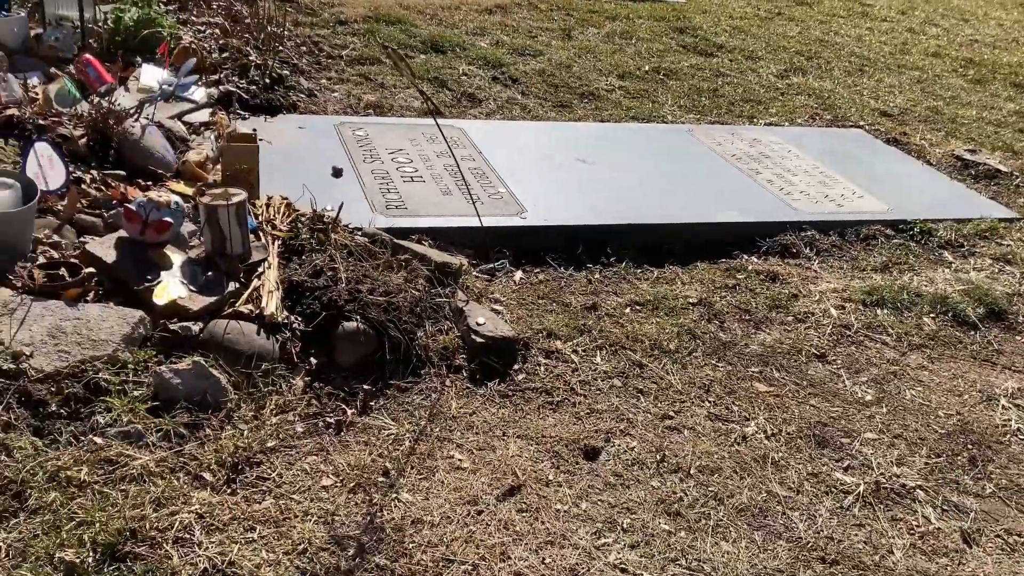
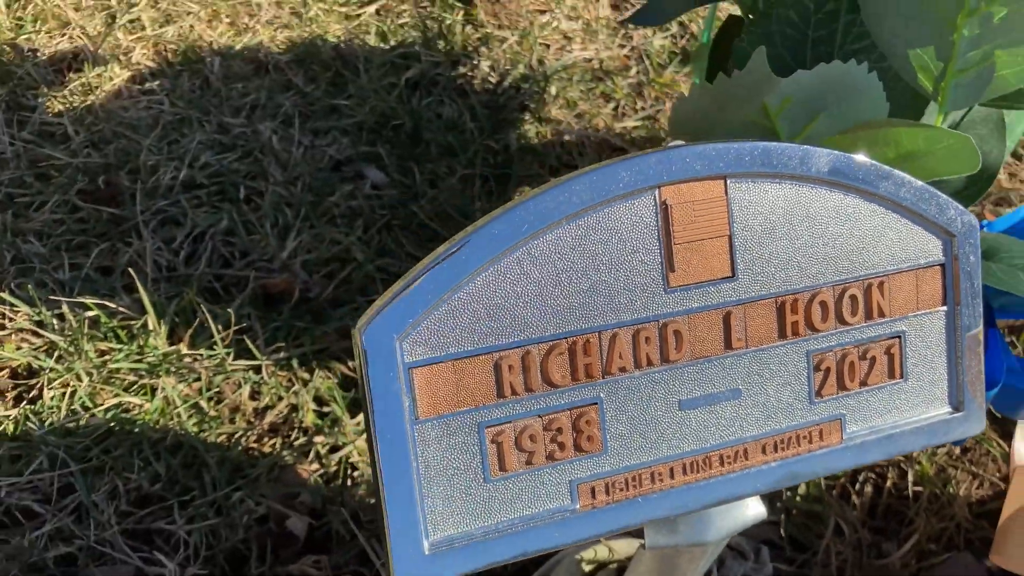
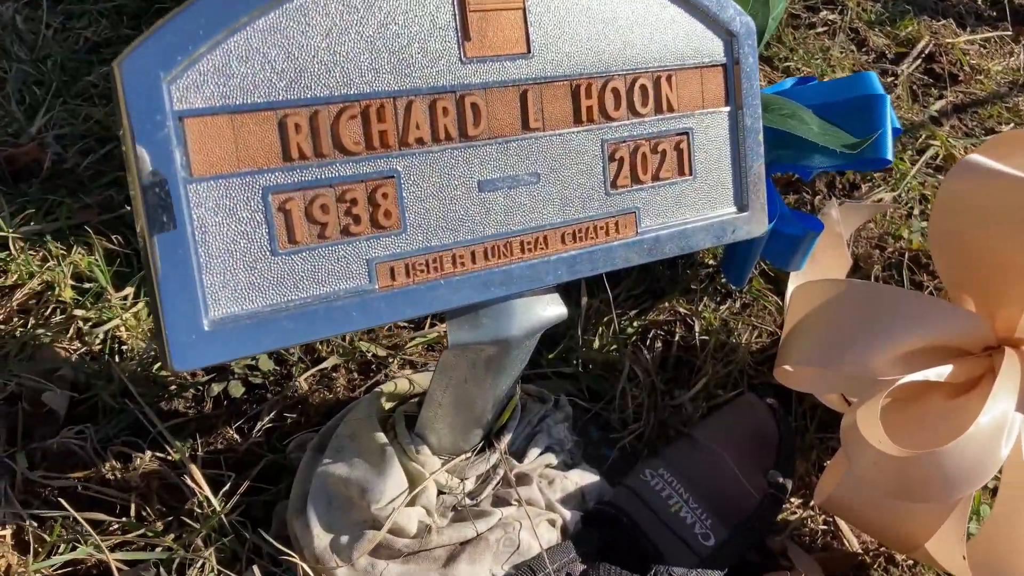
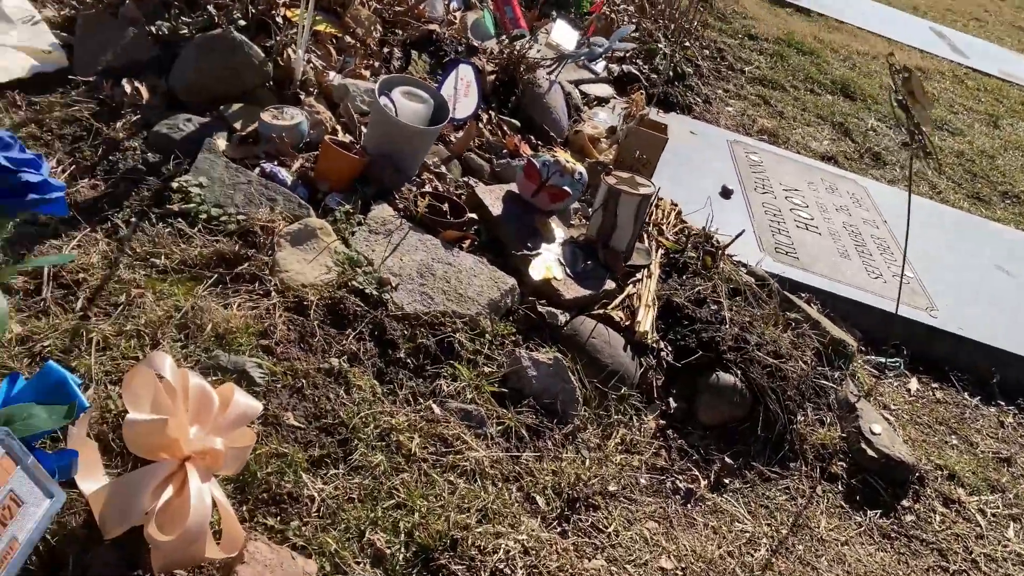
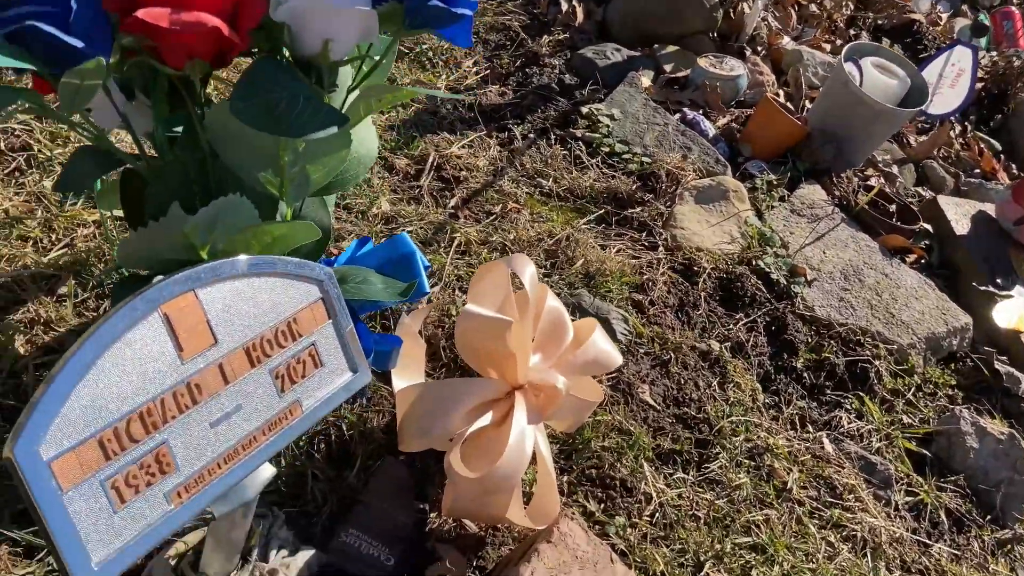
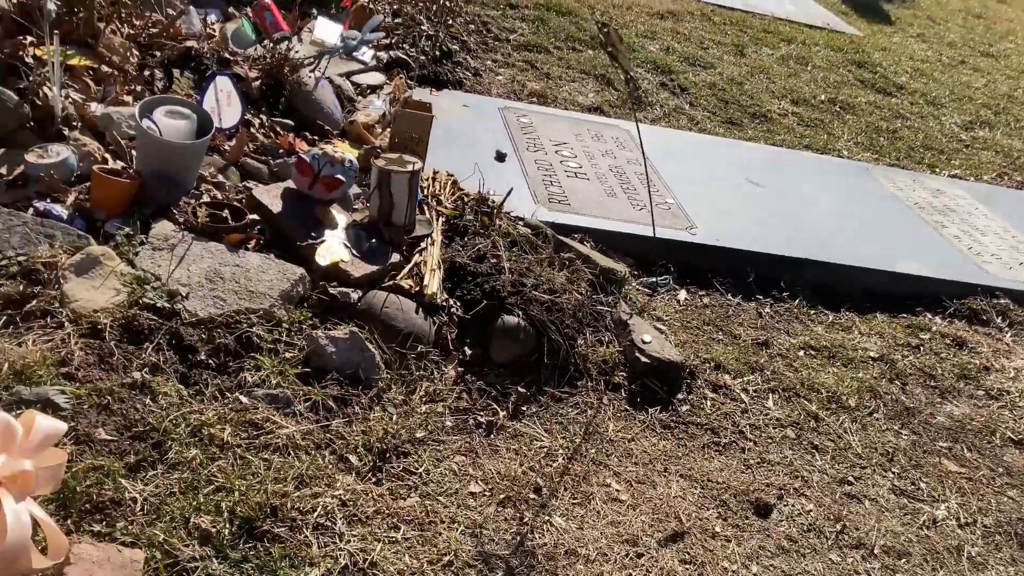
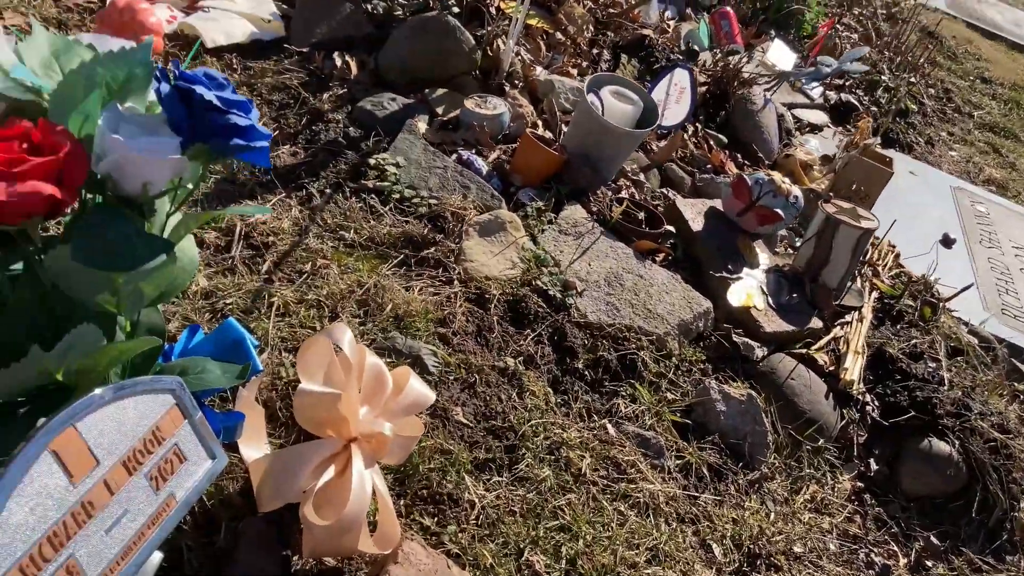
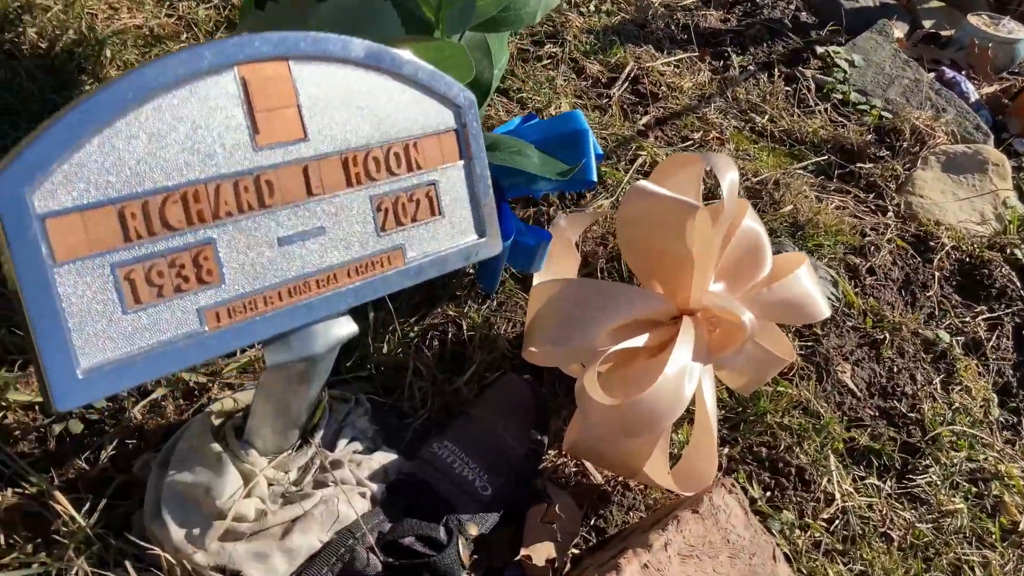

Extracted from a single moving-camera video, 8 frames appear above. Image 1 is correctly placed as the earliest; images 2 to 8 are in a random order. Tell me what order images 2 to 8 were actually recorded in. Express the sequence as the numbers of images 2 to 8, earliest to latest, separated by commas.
6, 4, 7, 5, 8, 3, 2
